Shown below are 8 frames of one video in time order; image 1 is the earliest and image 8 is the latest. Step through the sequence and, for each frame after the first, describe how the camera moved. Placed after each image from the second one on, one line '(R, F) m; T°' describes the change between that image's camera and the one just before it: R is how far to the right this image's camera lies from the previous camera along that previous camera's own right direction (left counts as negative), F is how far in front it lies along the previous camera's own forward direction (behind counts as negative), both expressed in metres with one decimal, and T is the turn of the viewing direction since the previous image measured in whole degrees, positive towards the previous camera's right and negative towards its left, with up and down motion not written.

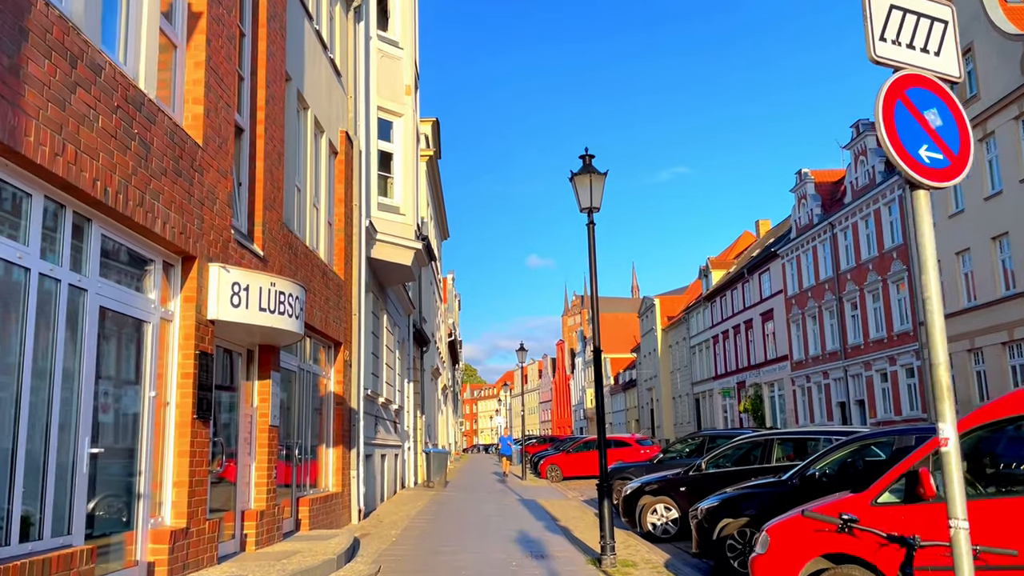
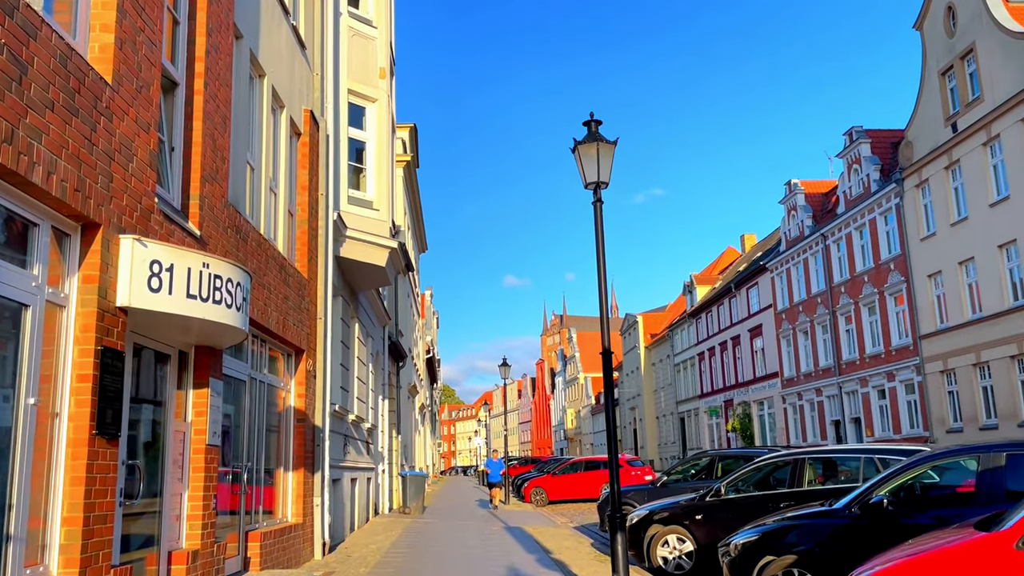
(-0.1, +1.6) m; +2°
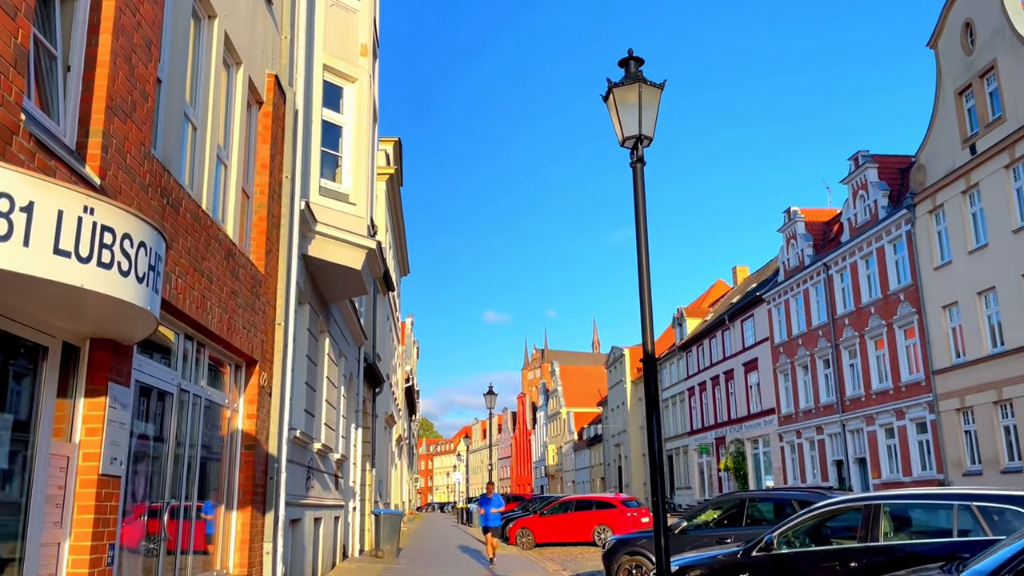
(-0.2, +2.0) m; +1°
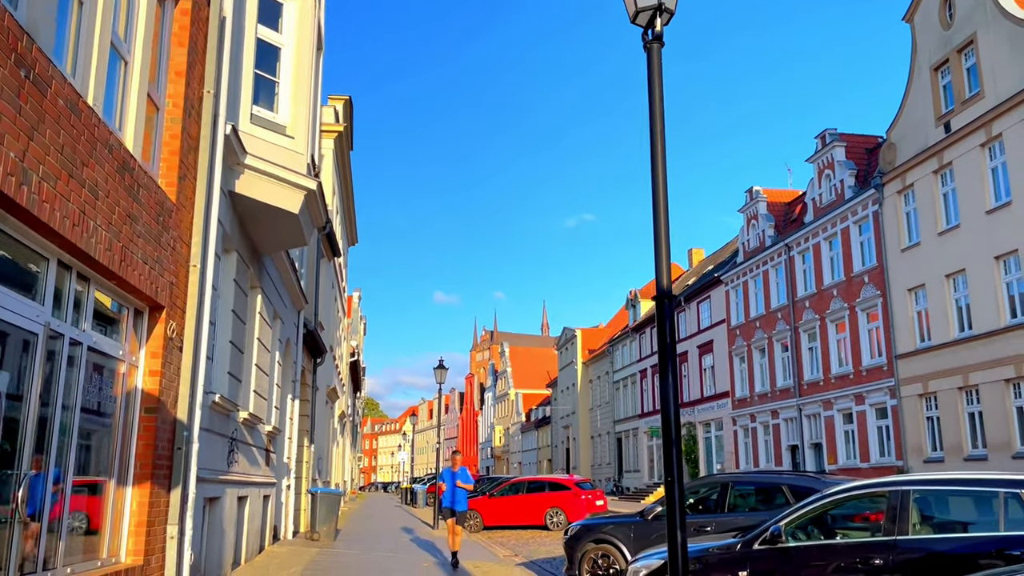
(-0.1, +1.5) m; +4°
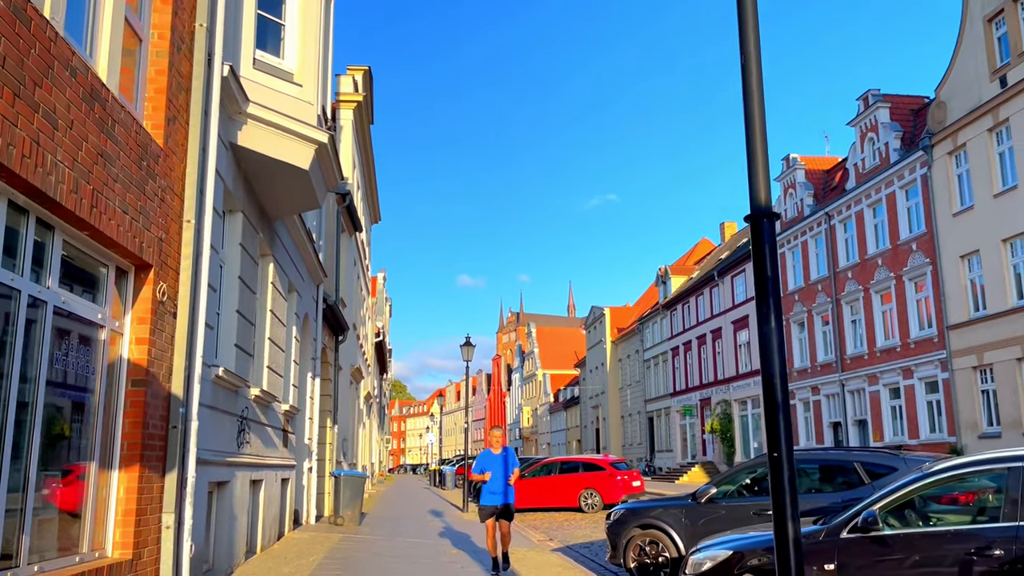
(-0.1, +1.0) m; -2°
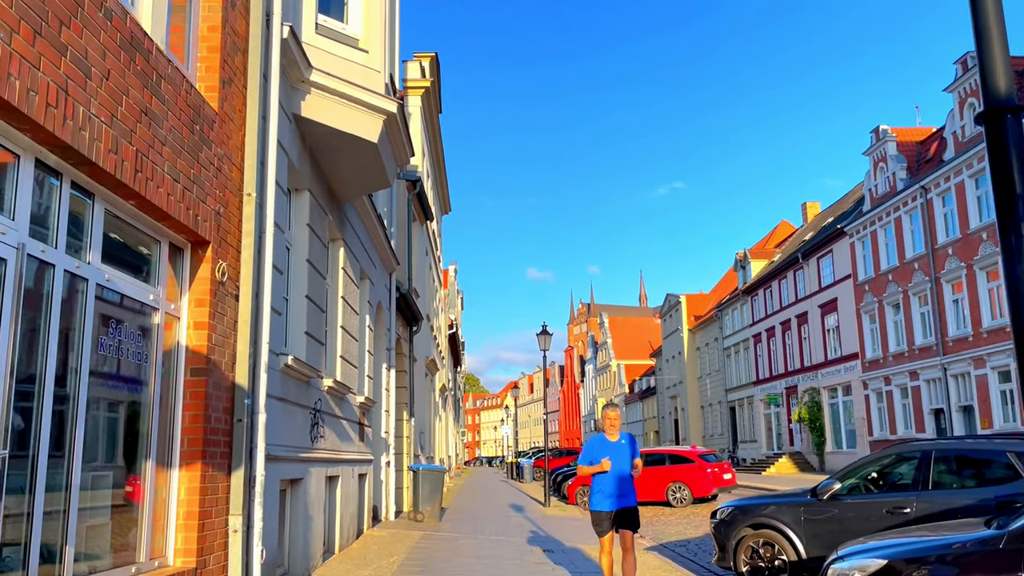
(-0.2, +0.9) m; -5°
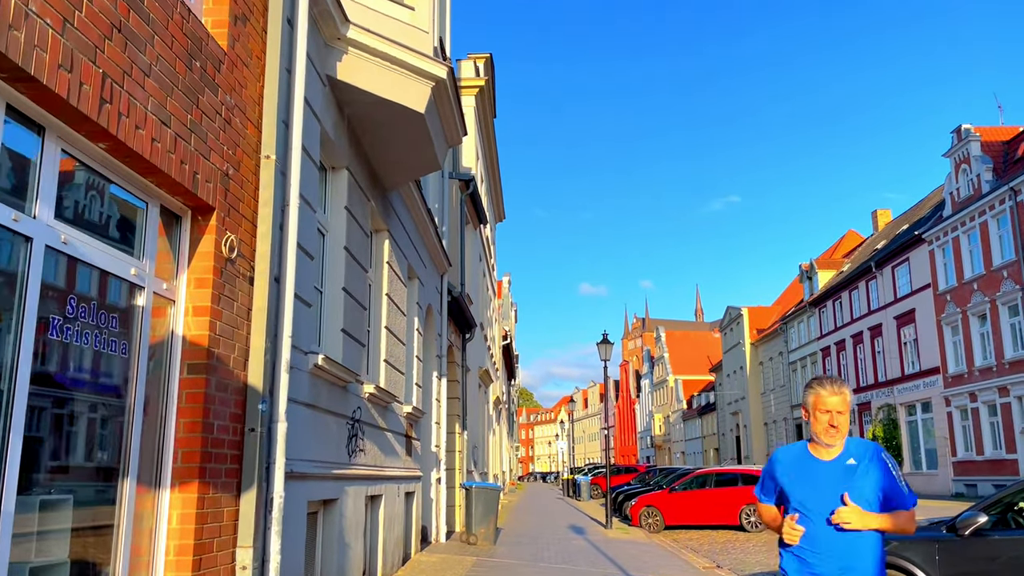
(-0.1, +1.3) m; -4°
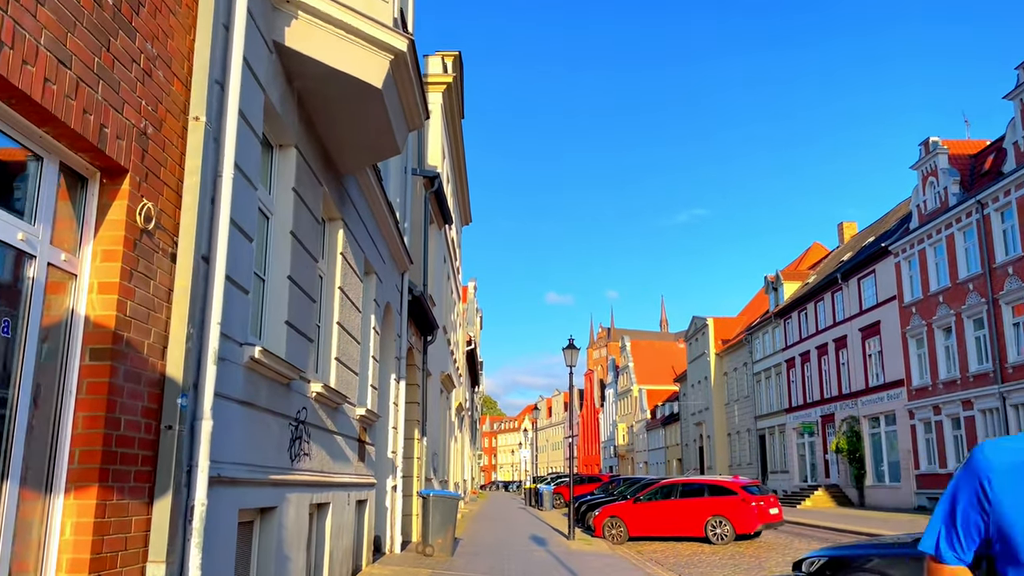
(0.0, +0.6) m; +2°
